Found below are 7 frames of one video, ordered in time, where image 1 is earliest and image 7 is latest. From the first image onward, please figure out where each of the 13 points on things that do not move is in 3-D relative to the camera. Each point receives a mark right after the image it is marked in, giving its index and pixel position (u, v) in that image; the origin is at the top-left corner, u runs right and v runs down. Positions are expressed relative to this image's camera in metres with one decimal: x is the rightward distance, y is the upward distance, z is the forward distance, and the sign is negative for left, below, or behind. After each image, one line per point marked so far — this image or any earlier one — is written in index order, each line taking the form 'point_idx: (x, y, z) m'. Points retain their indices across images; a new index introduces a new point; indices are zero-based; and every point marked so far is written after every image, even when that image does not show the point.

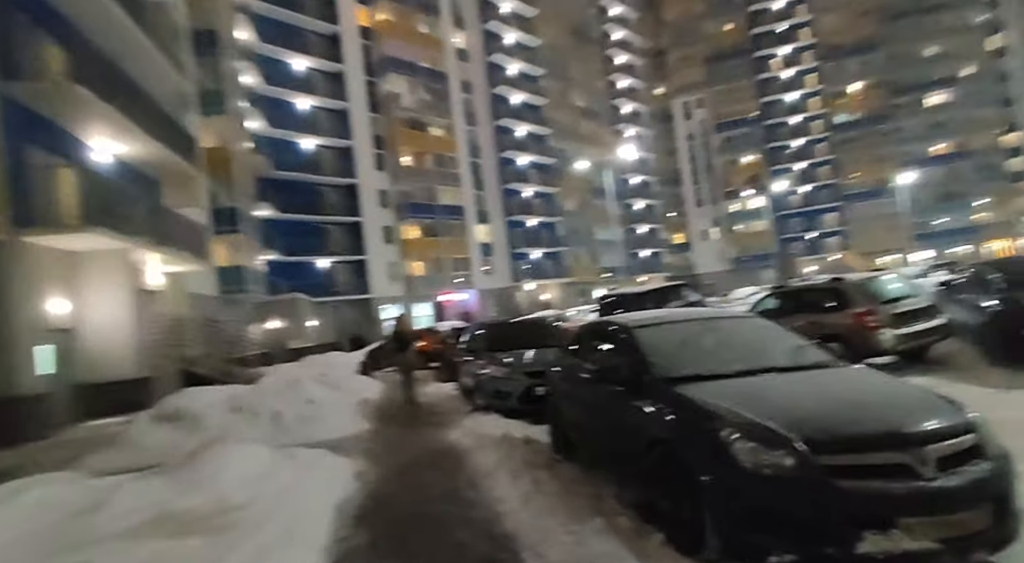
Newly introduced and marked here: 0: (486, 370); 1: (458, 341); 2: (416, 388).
0: (-0.5, -1.5, +10.6) m
1: (-1.6, -1.9, +18.9) m
2: (-2.6, -2.9, +16.4) m
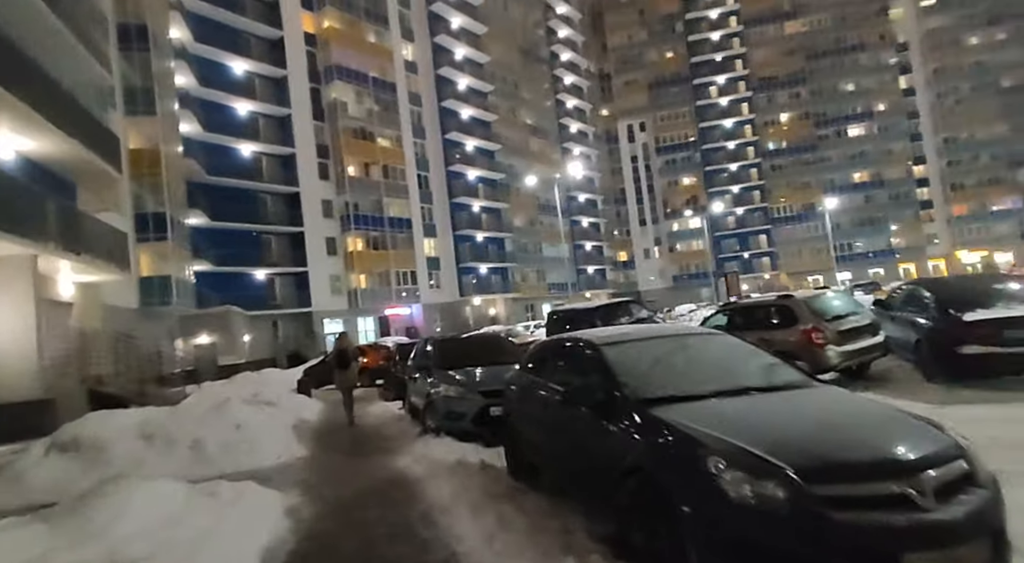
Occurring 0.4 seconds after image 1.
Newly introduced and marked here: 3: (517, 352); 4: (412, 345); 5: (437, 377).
0: (-1.3, -1.8, +10.1) m
1: (-3.2, -2.3, +18.1) m
2: (-3.9, -3.3, +15.5) m
3: (+0.1, -1.4, +11.4) m
4: (-3.2, -2.1, +19.3) m
5: (-1.3, -1.6, +10.4) m
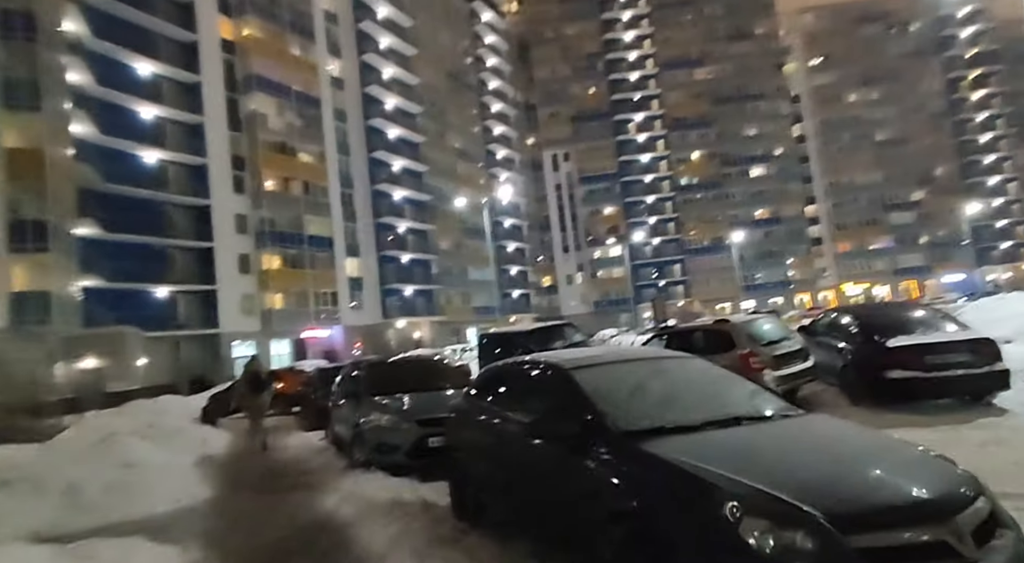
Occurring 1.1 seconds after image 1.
0: (-2.2, -2.0, +9.0) m
1: (-5.1, -2.9, +16.7) m
2: (-5.6, -3.7, +14.0) m
3: (-1.0, -1.7, +10.5) m
4: (-5.3, -2.6, +18.0) m
5: (-2.3, -1.9, +9.4) m
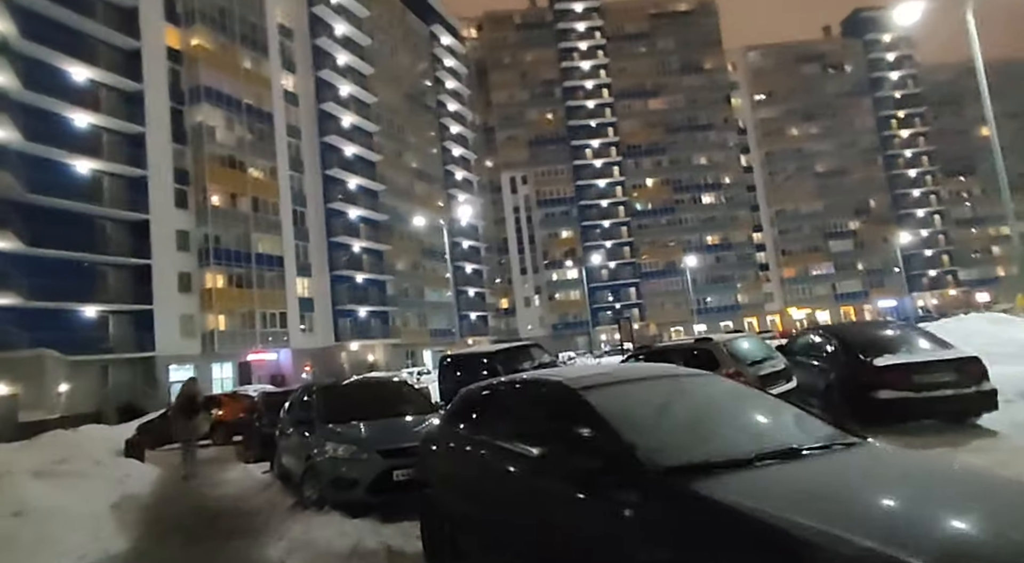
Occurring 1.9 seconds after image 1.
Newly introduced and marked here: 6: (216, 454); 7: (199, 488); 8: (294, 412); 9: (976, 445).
0: (-2.5, -2.1, +7.9) m
1: (-6.1, -3.3, +15.3) m
2: (-6.3, -4.0, +12.5) m
3: (-1.4, -1.9, +9.4) m
4: (-6.3, -3.1, +16.5) m
5: (-2.6, -2.0, +8.2) m
6: (-8.0, -4.7, +16.2) m
7: (-5.3, -3.5, +10.3) m
8: (-3.6, -2.2, +10.1) m
9: (+6.9, -2.4, +8.9) m
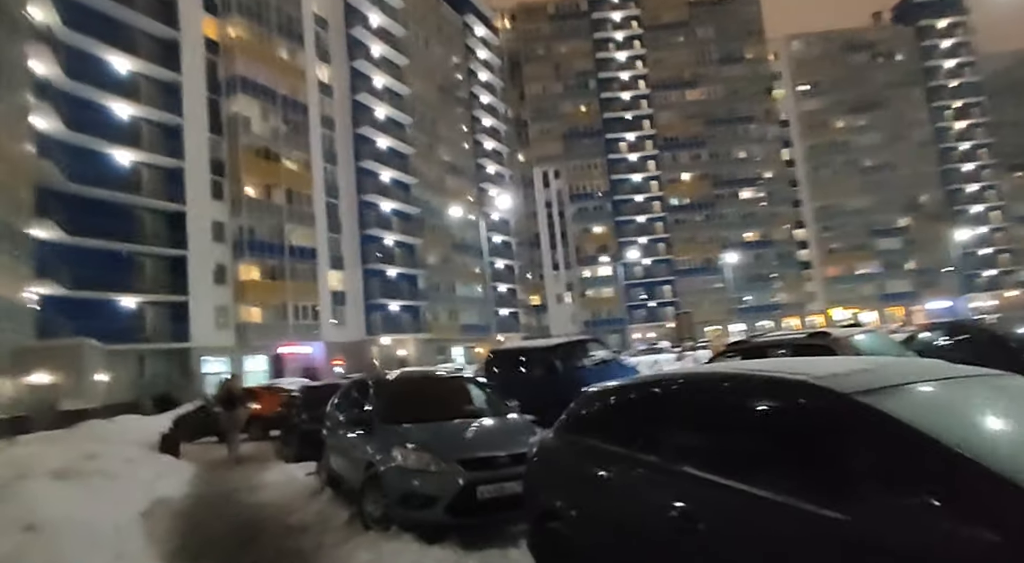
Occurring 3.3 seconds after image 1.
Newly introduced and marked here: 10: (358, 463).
0: (-1.4, -1.9, +6.6) m
1: (-4.6, -2.9, +14.1) m
2: (-5.0, -3.6, +11.4) m
3: (-0.2, -1.6, +8.1) m
4: (-4.8, -2.7, +15.4) m
5: (-1.5, -1.7, +6.9) m
6: (-6.5, -4.3, +15.2) m
7: (-4.1, -3.2, +9.1) m
8: (-2.4, -1.9, +8.9) m
9: (+8.0, -2.2, +7.3) m
10: (-1.9, -2.2, +7.3) m
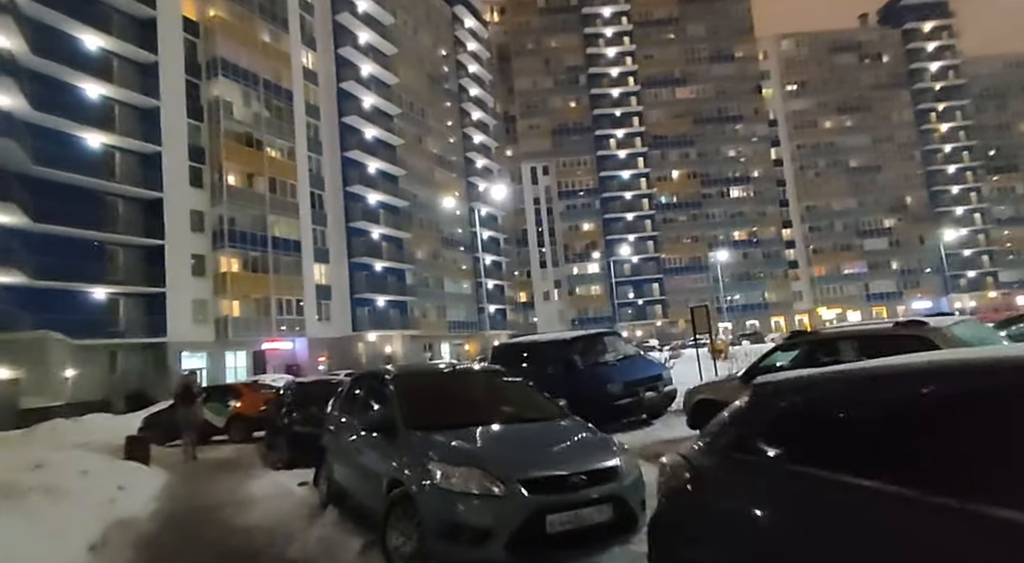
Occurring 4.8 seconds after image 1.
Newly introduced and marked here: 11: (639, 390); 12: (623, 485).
0: (-0.8, -1.5, +5.1) m
1: (-4.3, -2.6, +12.5) m
2: (-4.6, -3.3, +9.8) m
3: (+0.3, -1.3, +6.6) m
4: (-4.5, -2.4, +13.8) m
5: (-0.9, -1.4, +5.4) m
6: (-6.2, -3.9, +13.5) m
7: (-3.6, -2.9, +7.5) m
8: (-1.9, -1.6, +7.3) m
9: (+8.6, -2.0, +6.0) m
10: (-1.3, -1.9, +5.8) m
11: (+2.7, -2.3, +12.6) m
12: (+0.8, -1.6, +4.6) m
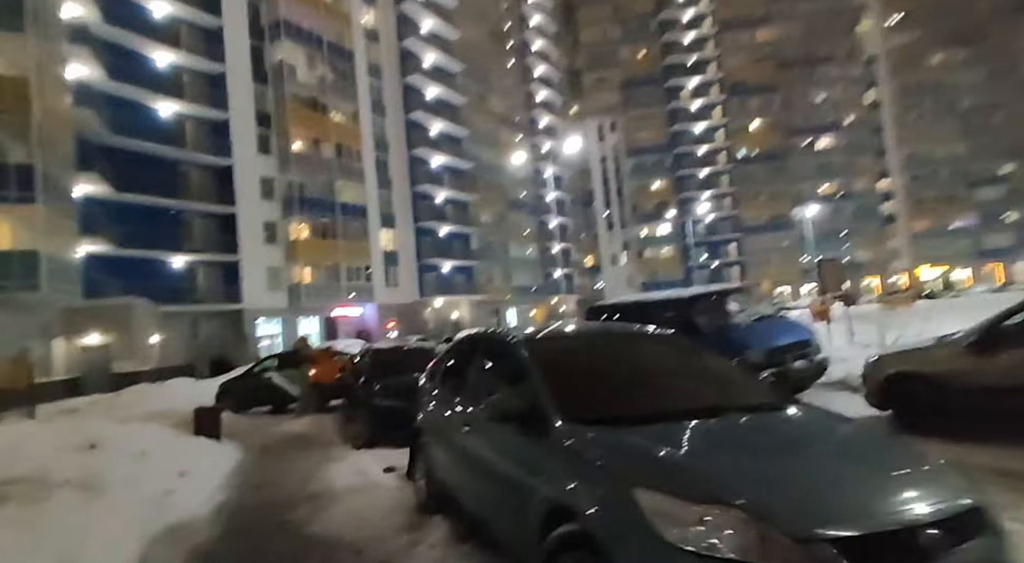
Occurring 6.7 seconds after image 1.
0: (+0.4, -1.1, +3.1) m
1: (-2.3, -1.7, +11.0) m
2: (-2.8, -2.6, +8.3) m
3: (+1.7, -0.8, +4.5) m
4: (-2.4, -1.4, +12.2) m
5: (+0.3, -0.9, +3.5) m
6: (-4.1, -3.0, +12.2) m
7: (-2.1, -2.3, +5.9) m
8: (-0.5, -1.0, +5.5) m
9: (+9.9, -1.3, +3.1) m
10: (0.0, -1.4, +3.9) m
11: (+4.6, -1.3, +10.3) m
12: (+2.0, -1.1, +2.5) m
